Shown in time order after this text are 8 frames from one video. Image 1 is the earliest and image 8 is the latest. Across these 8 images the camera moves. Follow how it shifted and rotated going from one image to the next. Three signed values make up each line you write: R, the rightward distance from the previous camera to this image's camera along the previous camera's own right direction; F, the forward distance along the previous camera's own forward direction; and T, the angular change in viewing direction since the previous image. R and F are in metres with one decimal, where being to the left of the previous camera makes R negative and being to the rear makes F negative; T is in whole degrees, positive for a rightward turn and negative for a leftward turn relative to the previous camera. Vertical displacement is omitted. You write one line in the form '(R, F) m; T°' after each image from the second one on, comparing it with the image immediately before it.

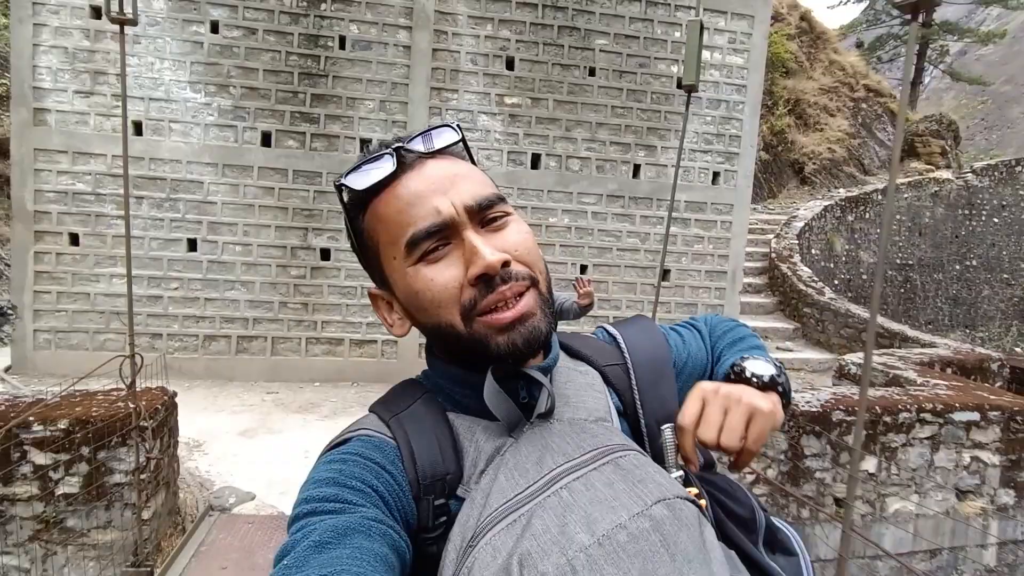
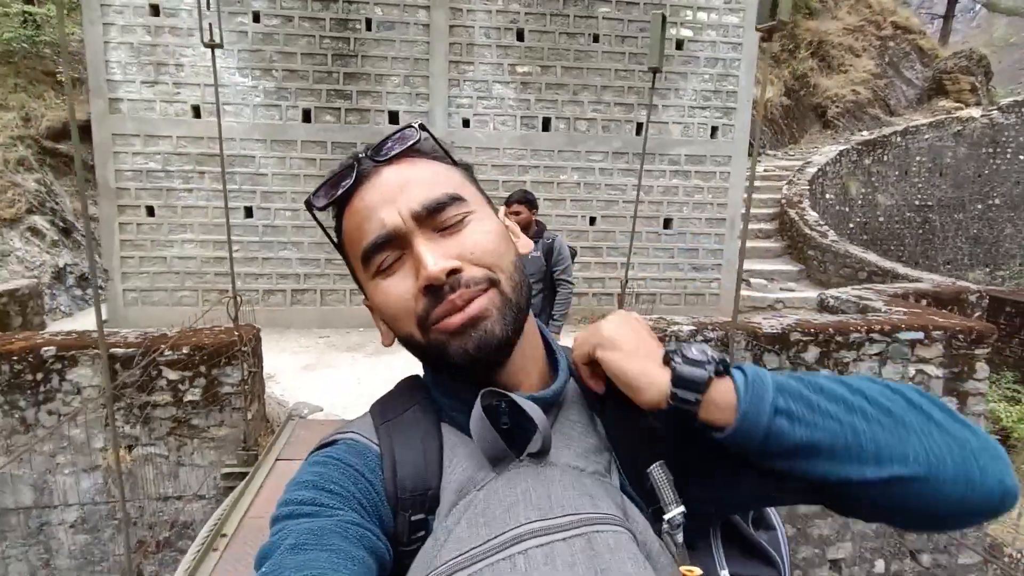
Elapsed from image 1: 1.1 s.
(+0.1, -0.7) m; -3°
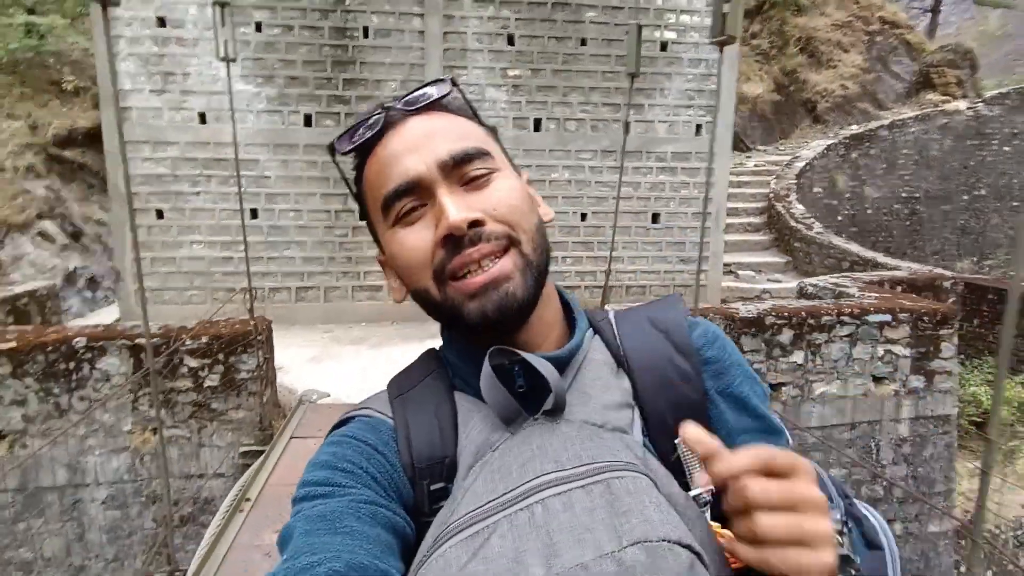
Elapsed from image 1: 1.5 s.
(0.0, -0.3) m; 0°
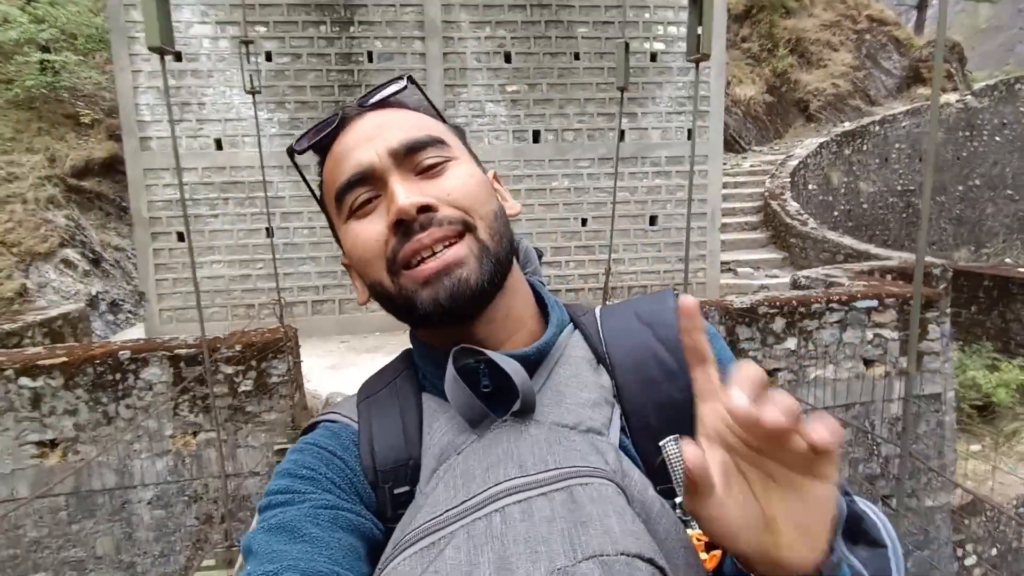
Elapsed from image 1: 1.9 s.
(0.0, -0.3) m; 0°
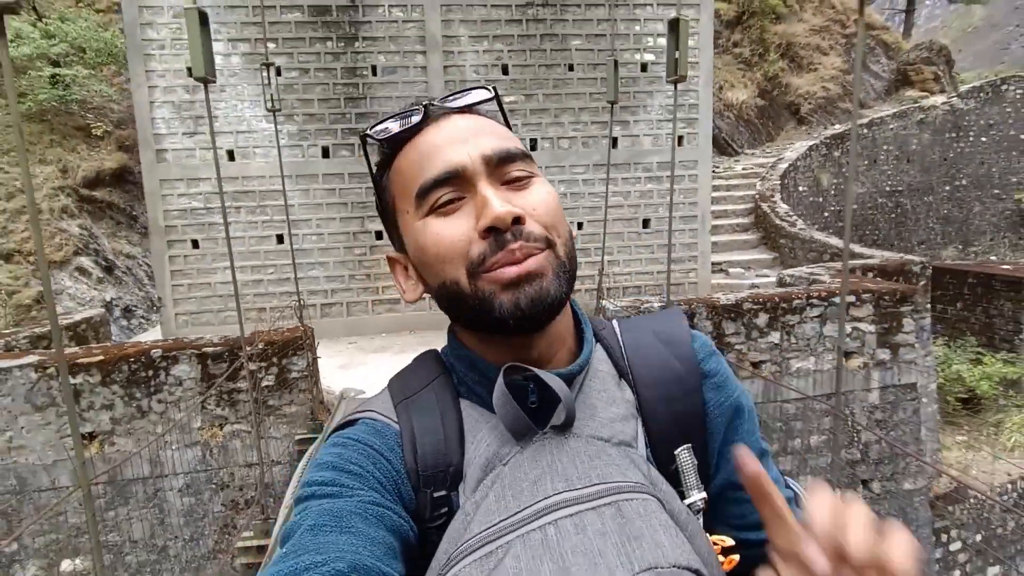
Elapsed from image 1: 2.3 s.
(0.0, -0.3) m; 0°
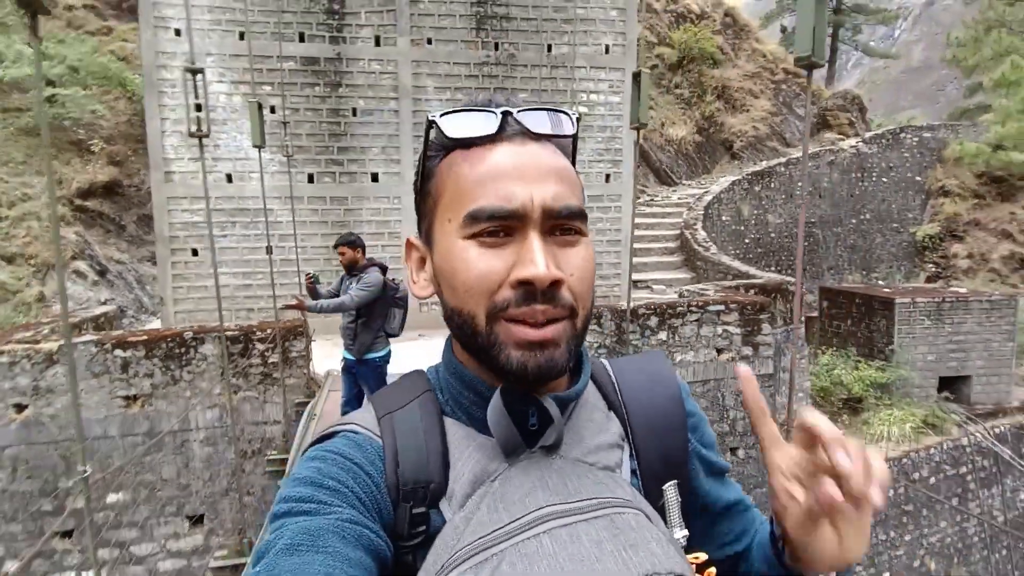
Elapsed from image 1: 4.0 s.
(+0.1, -1.4) m; +4°
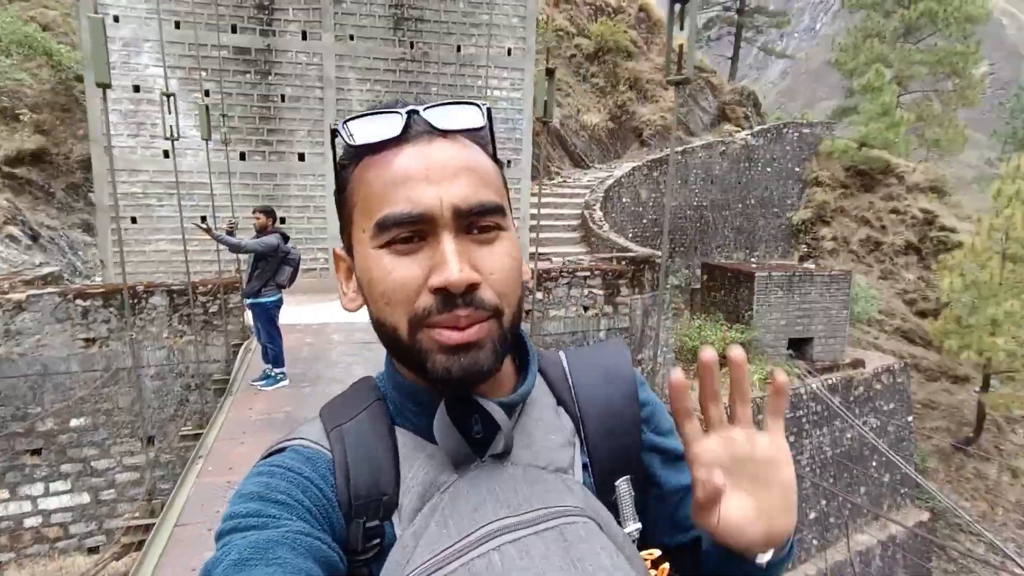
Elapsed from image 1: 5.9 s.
(+0.4, -1.4) m; +6°
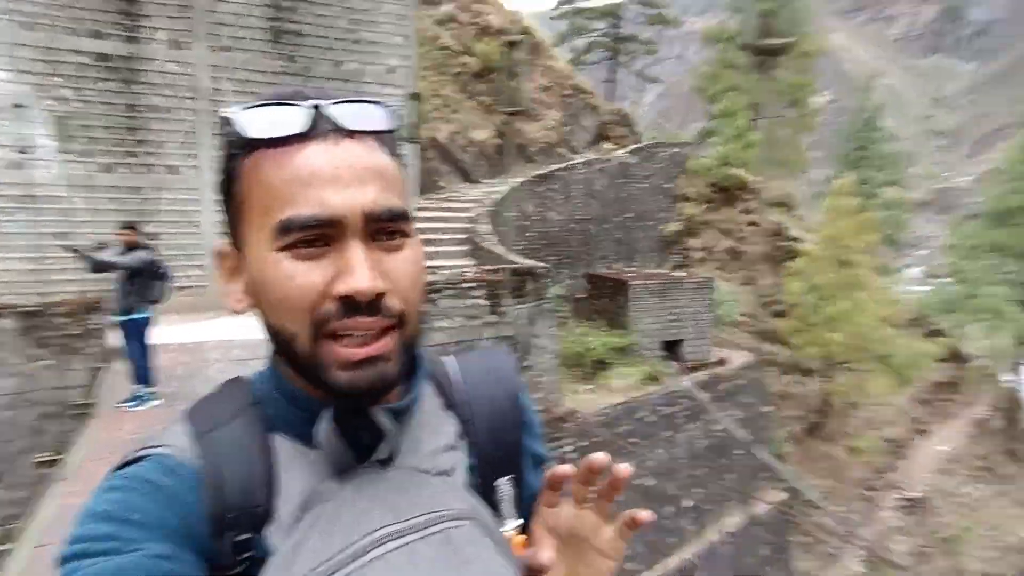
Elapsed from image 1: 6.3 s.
(+0.1, -0.3) m; +10°
